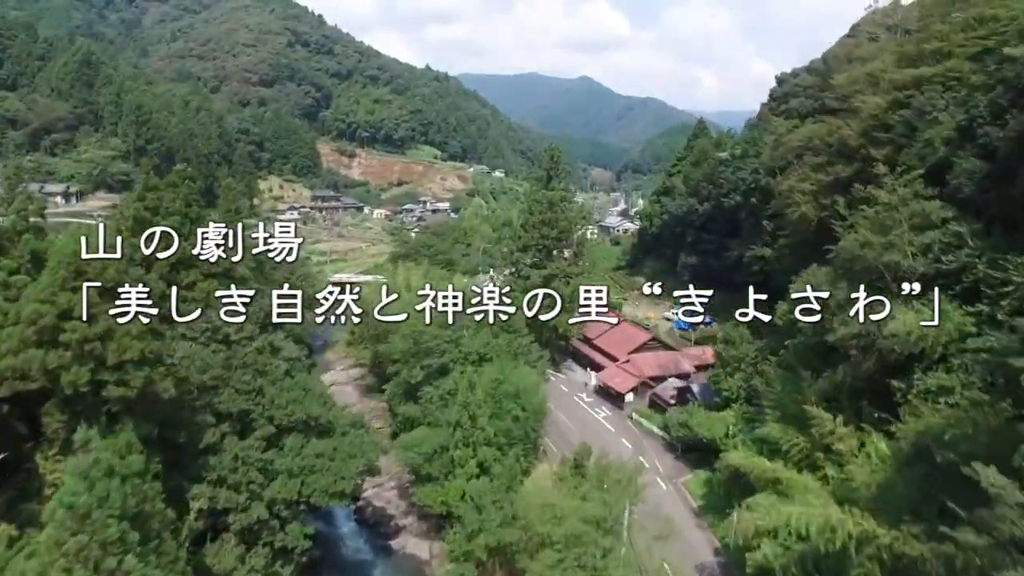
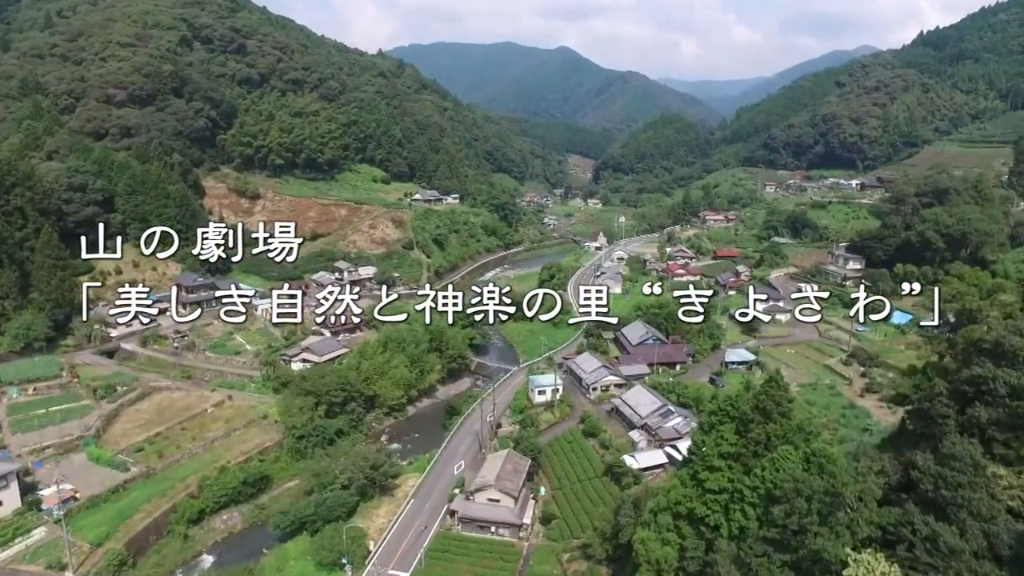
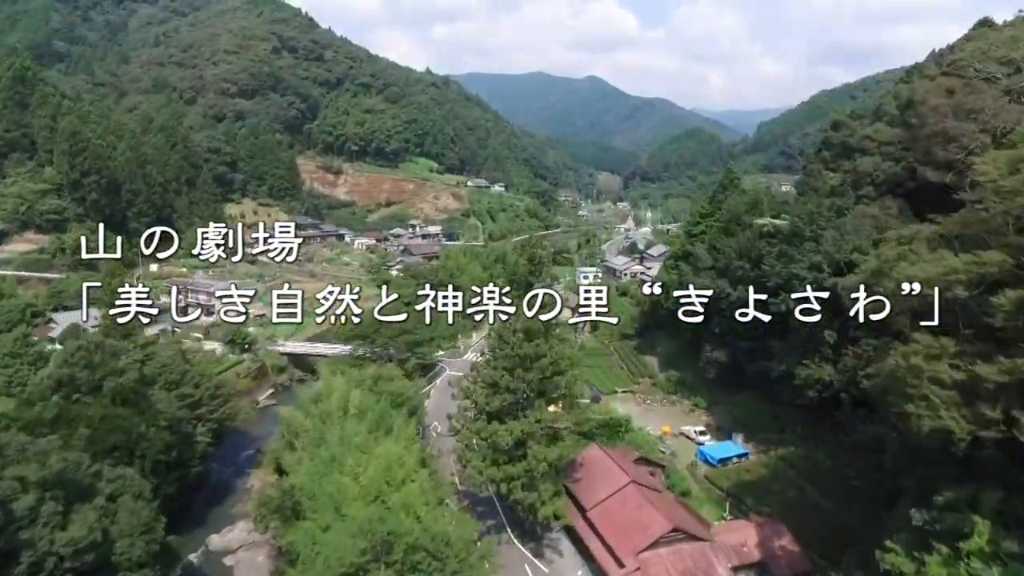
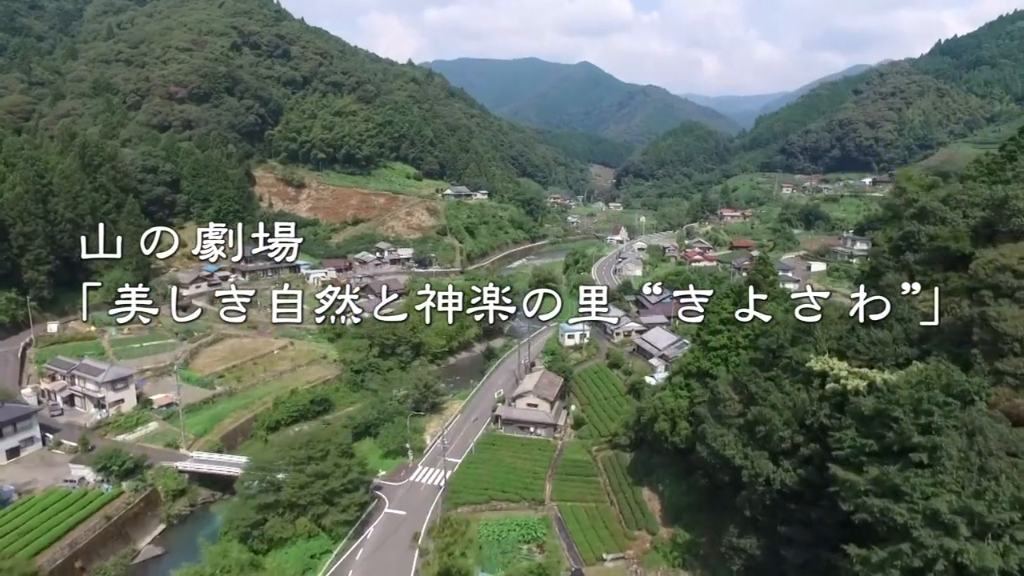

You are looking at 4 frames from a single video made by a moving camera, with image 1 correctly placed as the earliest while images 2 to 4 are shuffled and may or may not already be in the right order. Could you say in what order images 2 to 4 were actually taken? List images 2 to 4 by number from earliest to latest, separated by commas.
3, 4, 2
